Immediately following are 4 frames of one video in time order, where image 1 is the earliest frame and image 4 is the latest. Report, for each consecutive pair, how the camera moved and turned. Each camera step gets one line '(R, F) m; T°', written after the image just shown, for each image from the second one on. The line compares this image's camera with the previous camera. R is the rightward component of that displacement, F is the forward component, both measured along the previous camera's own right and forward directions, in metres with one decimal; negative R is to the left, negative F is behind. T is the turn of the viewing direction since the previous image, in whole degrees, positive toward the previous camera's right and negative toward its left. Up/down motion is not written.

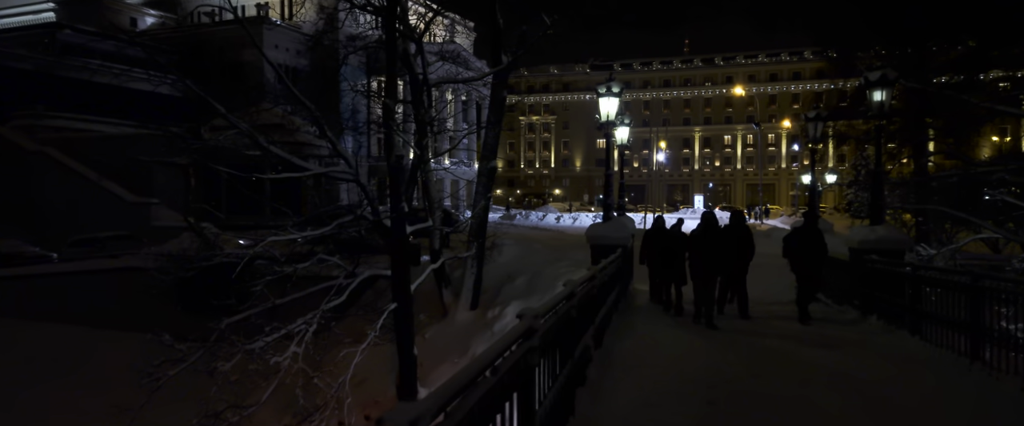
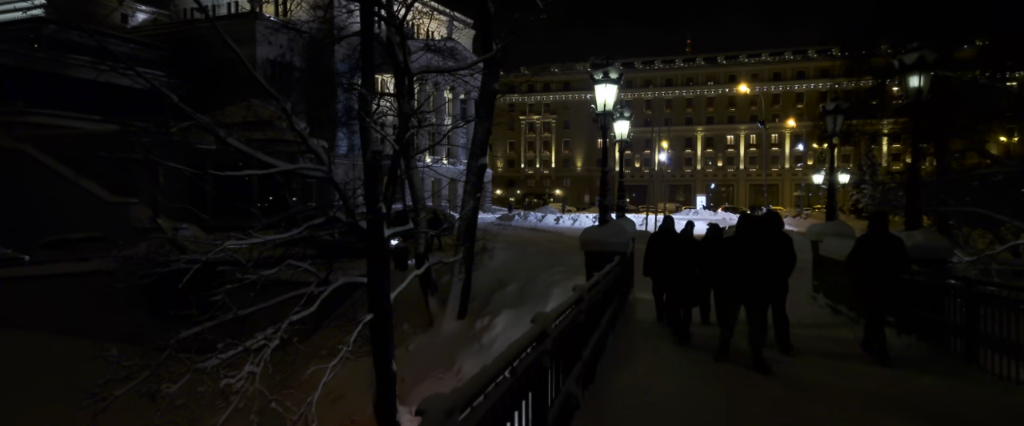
(+0.2, +1.1) m; 0°
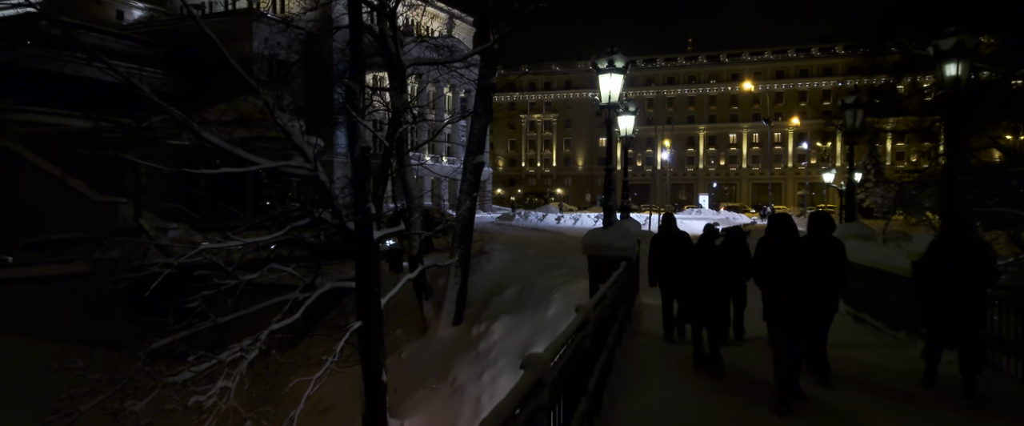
(+0.1, +0.7) m; 0°
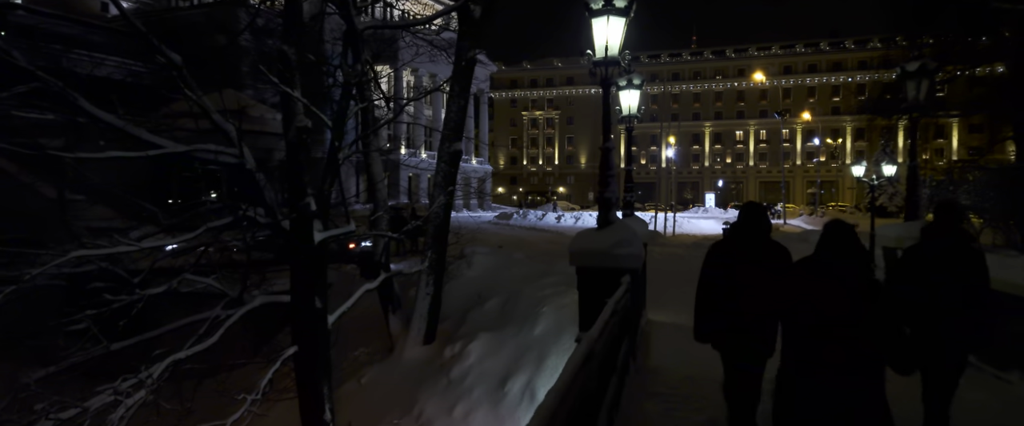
(+0.4, +2.1) m; 0°
